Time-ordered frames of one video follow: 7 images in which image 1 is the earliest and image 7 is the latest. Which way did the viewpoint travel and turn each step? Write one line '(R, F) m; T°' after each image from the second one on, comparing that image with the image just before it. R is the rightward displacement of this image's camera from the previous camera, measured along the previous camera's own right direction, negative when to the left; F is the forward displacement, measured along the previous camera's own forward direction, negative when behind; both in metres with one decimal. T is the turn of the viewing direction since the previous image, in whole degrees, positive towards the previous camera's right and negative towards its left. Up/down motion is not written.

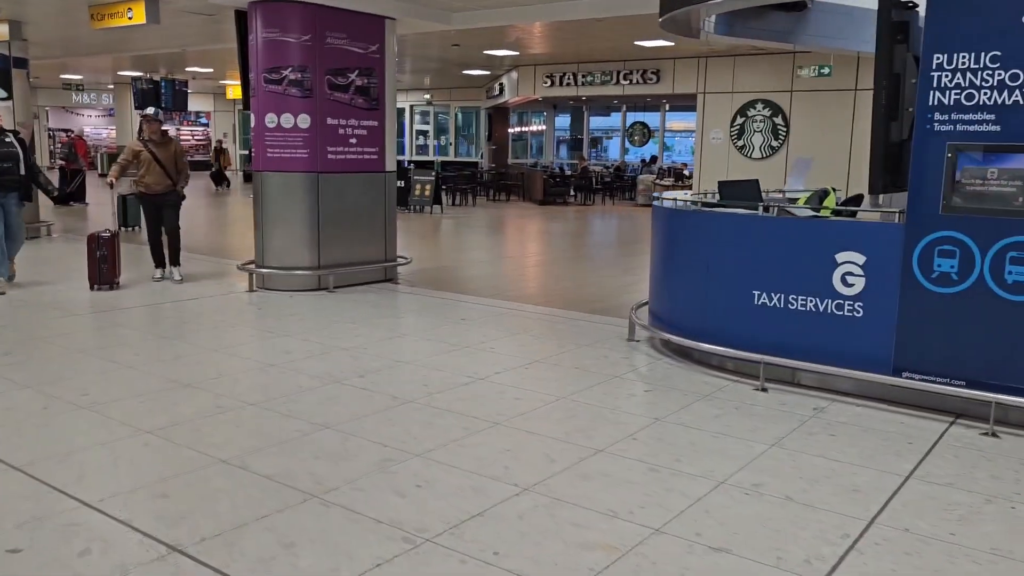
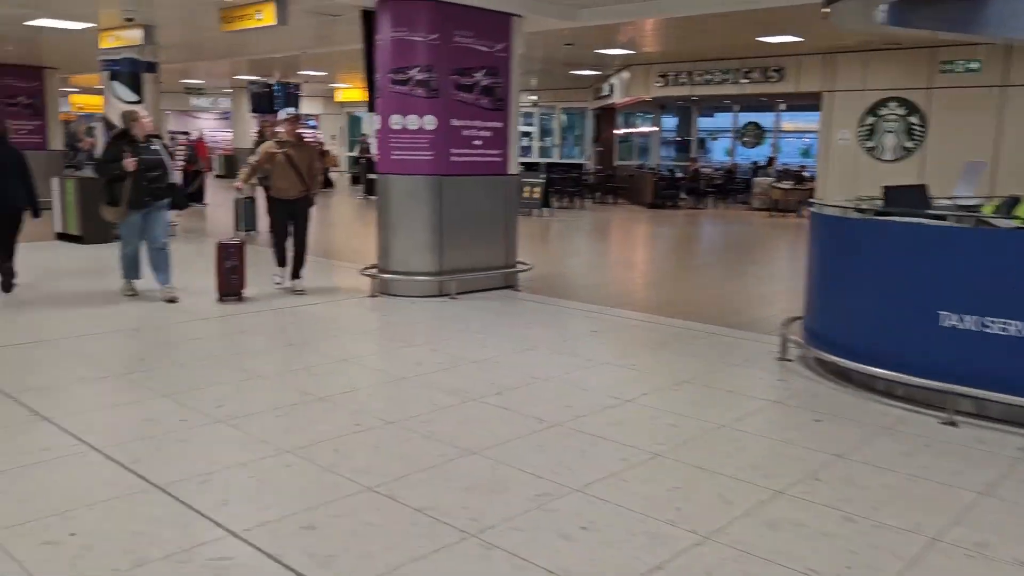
(-0.3, +0.4) m; -6°
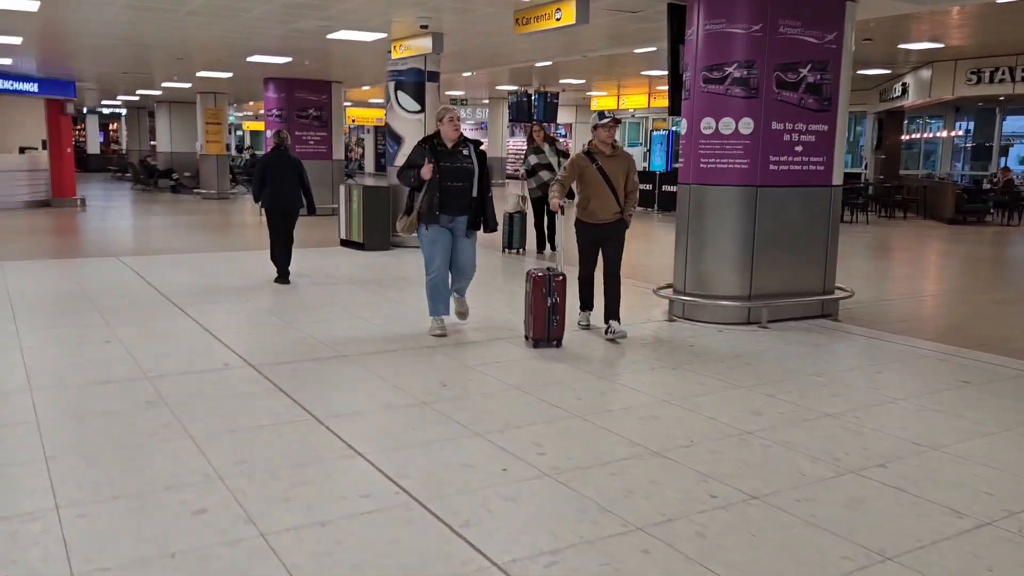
(-0.7, +0.7) m; -16°
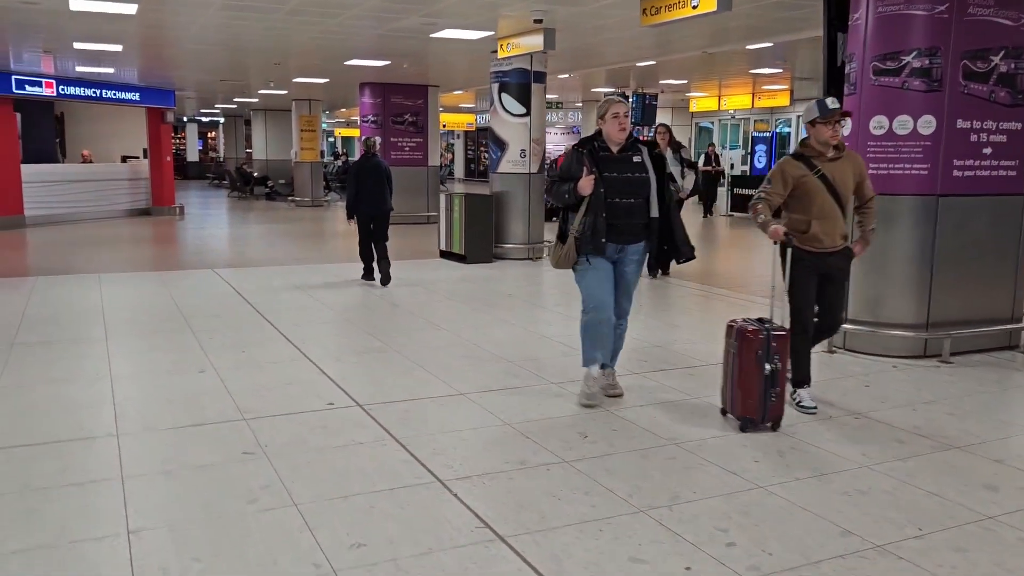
(-0.4, +0.8) m; -6°
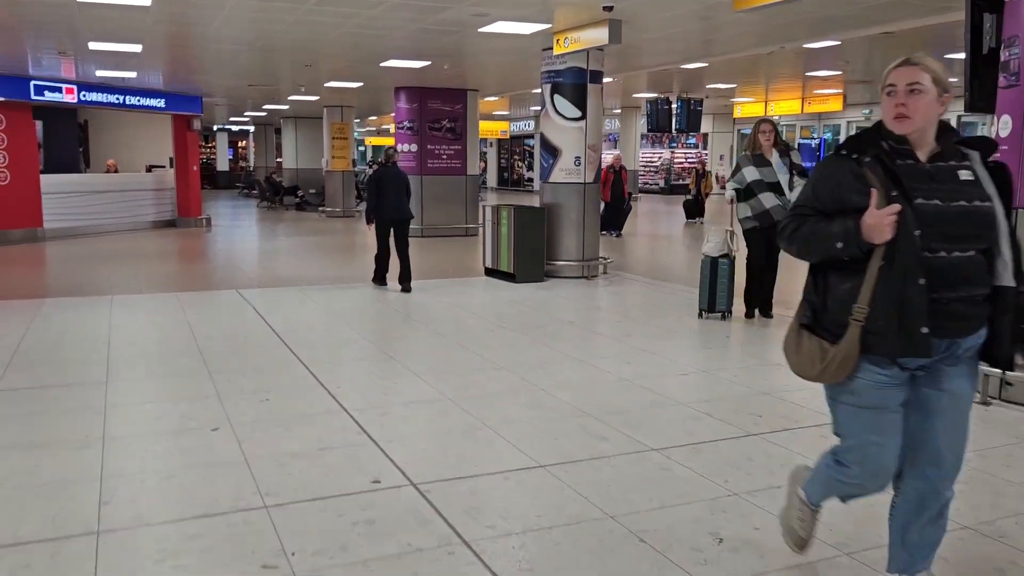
(-0.3, +1.0) m; -2°
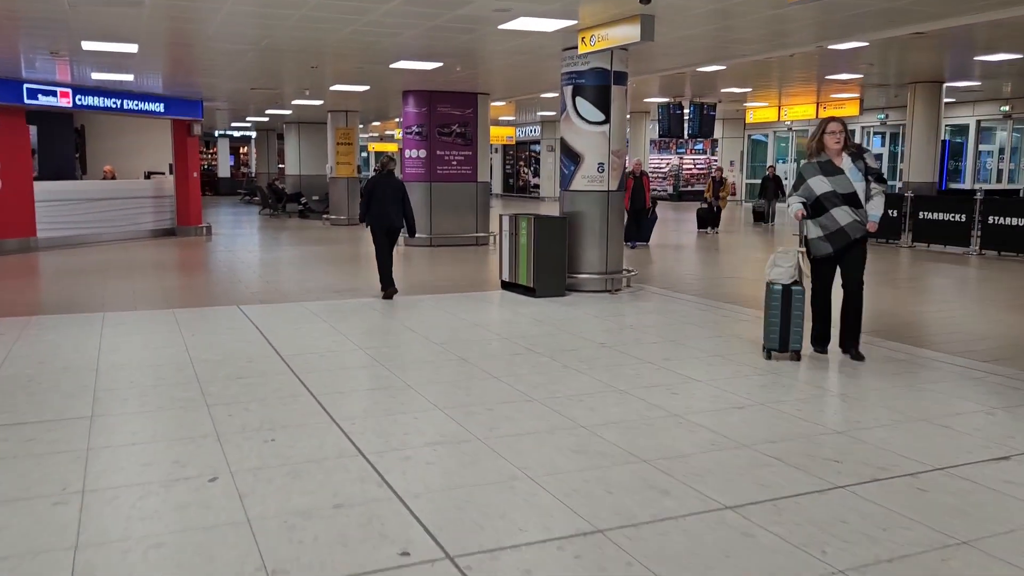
(-0.2, +0.6) m; 0°
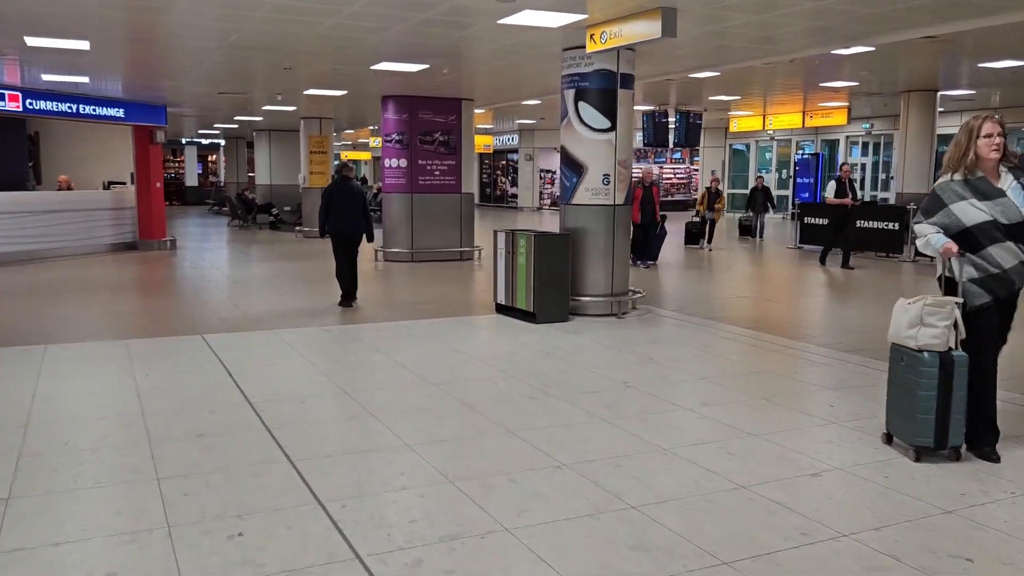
(-0.3, +0.9) m; +2°
